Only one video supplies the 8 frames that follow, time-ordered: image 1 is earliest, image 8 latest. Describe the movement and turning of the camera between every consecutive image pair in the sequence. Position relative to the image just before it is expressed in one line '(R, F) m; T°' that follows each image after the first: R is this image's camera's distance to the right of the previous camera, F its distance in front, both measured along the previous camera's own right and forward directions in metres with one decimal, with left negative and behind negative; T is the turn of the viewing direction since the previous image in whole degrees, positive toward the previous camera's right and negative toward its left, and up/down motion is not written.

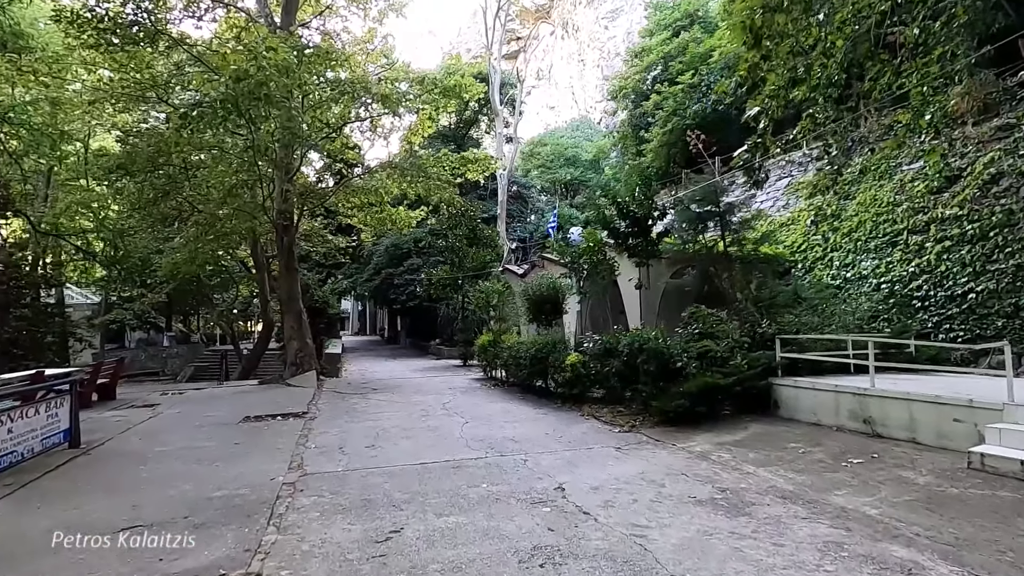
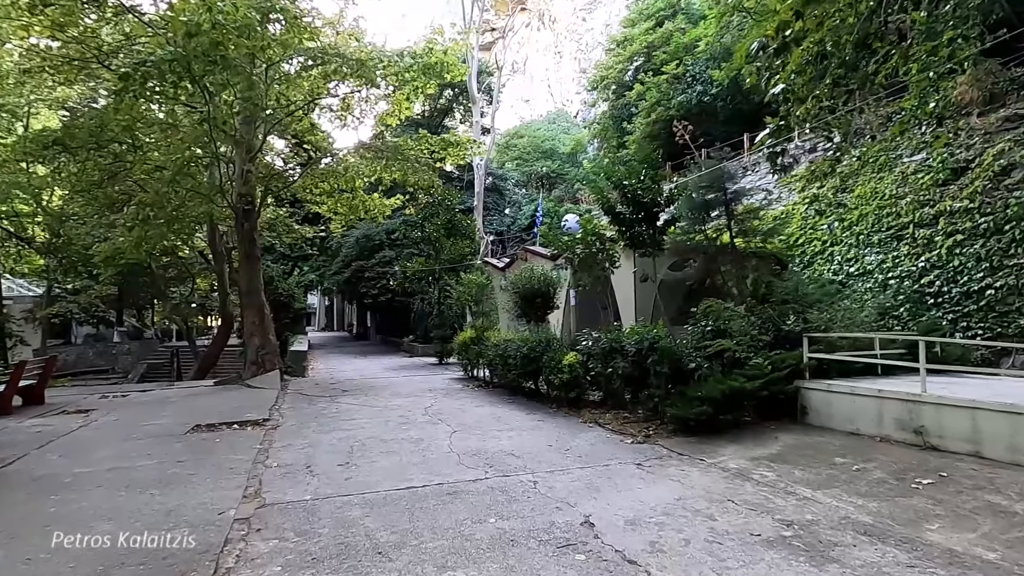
(-0.3, +0.9) m; +3°
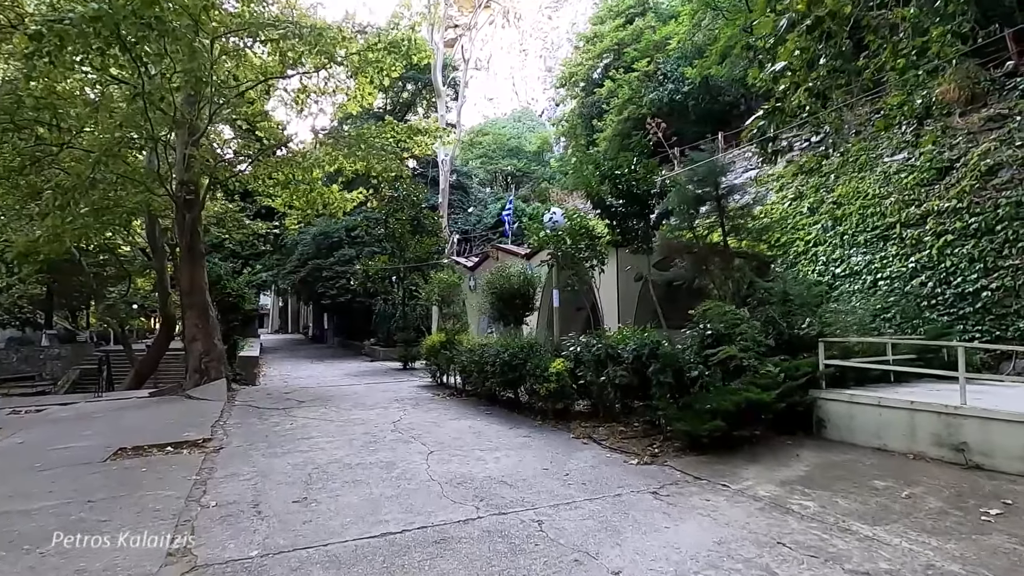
(-0.3, +0.8) m; +4°
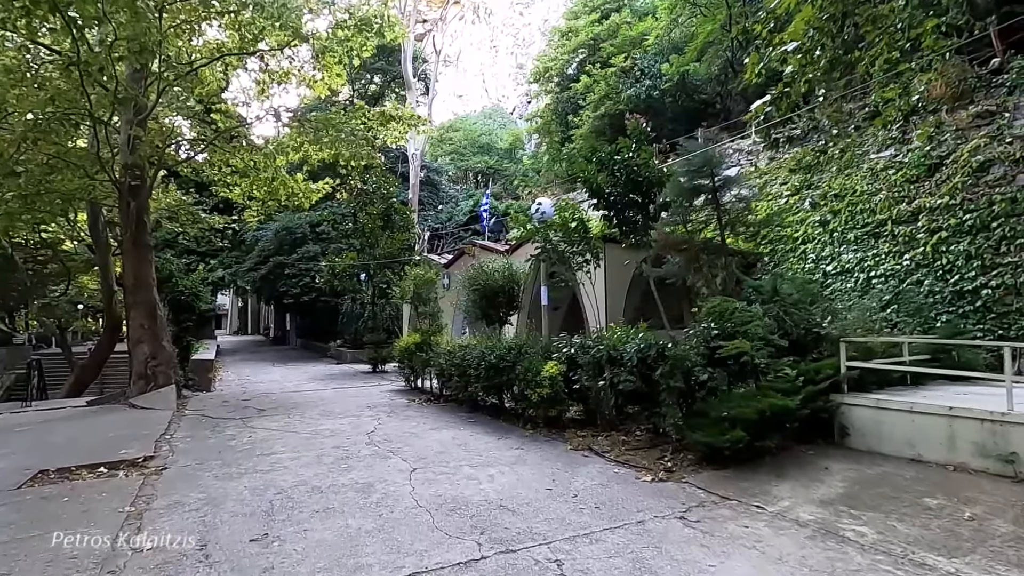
(-0.2, +0.6) m; +4°
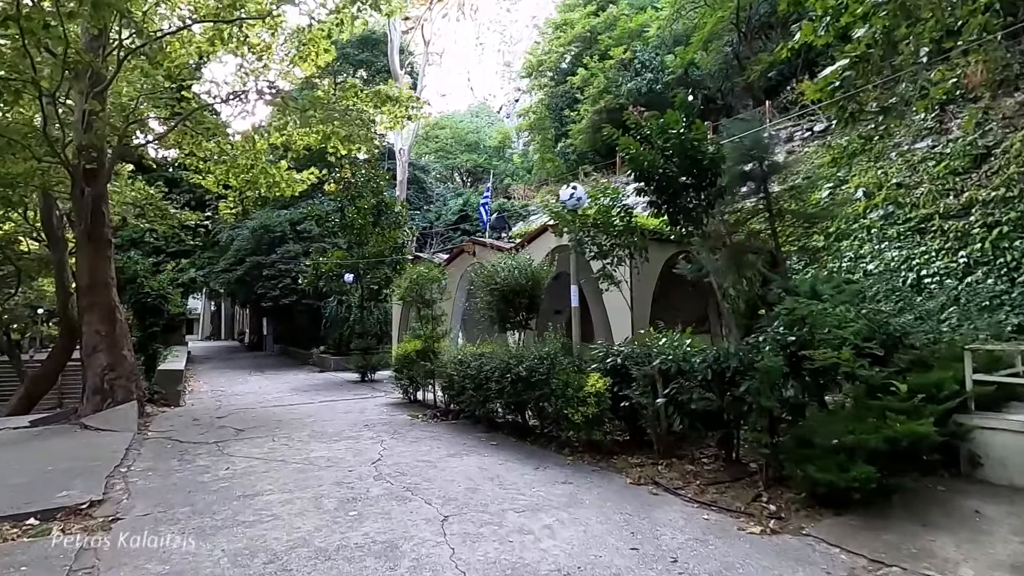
(-0.5, +1.0) m; +2°
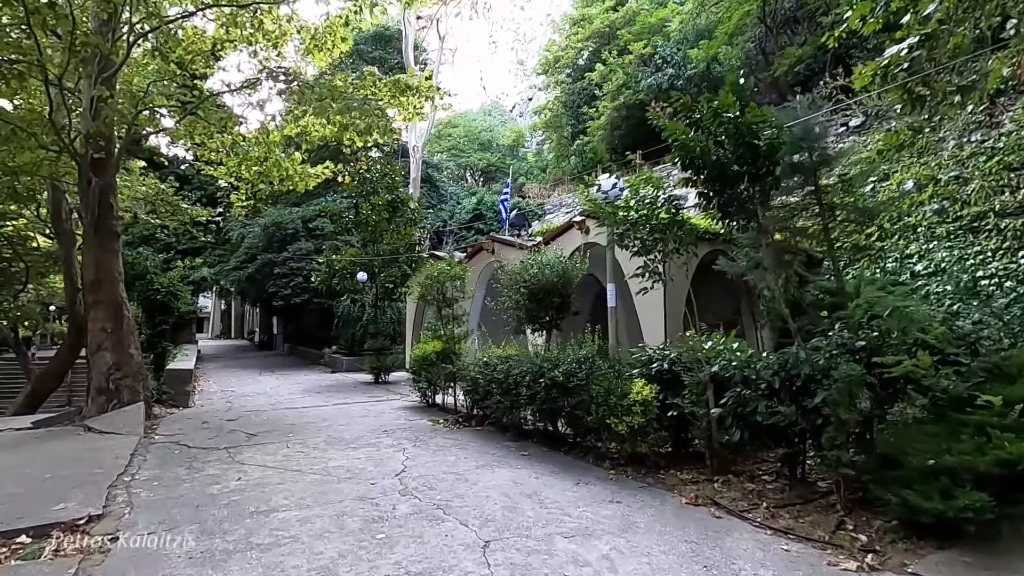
(-0.3, +0.4) m; -1°
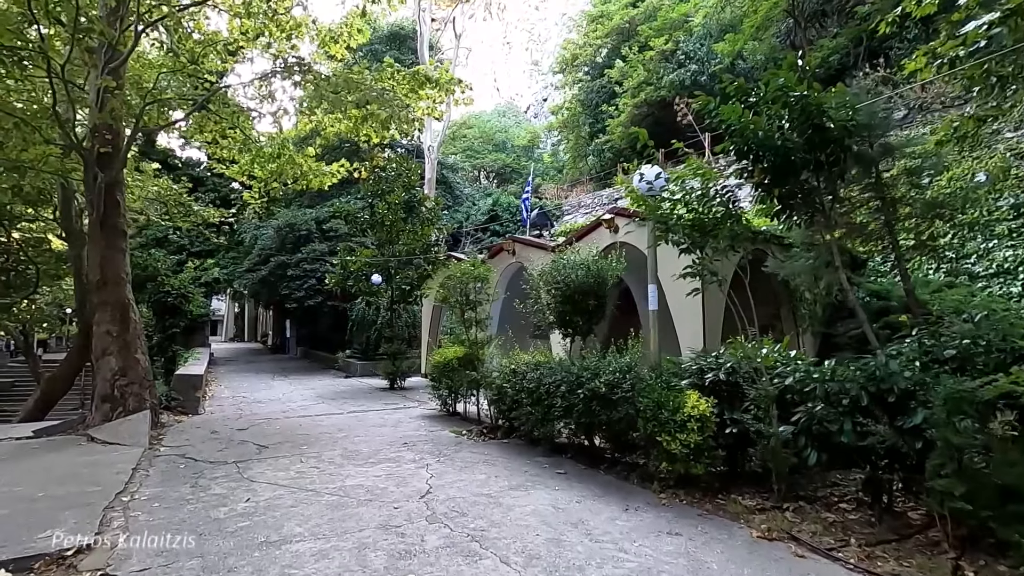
(-0.2, +0.5) m; -1°
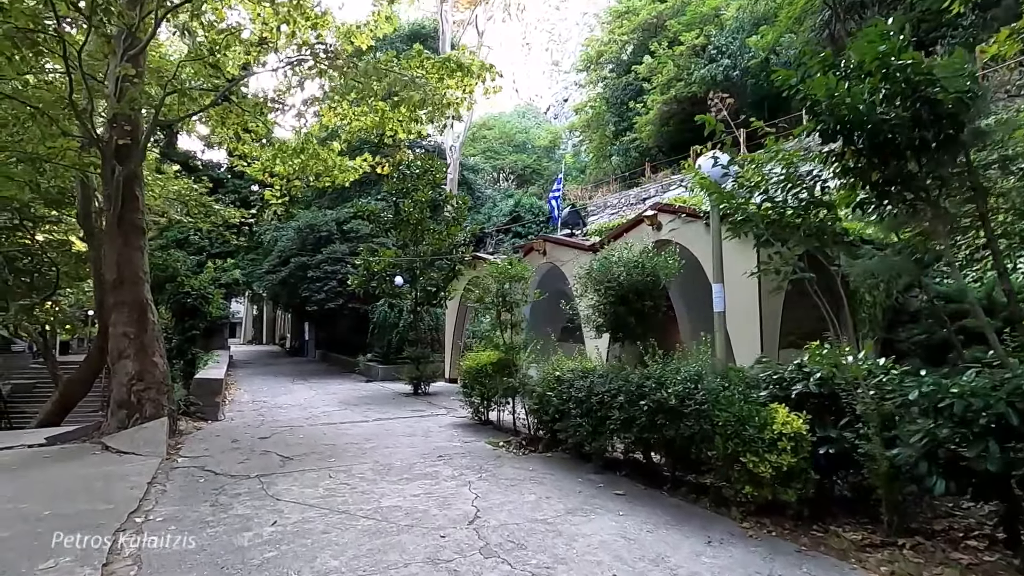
(-0.3, +0.5) m; -2°
